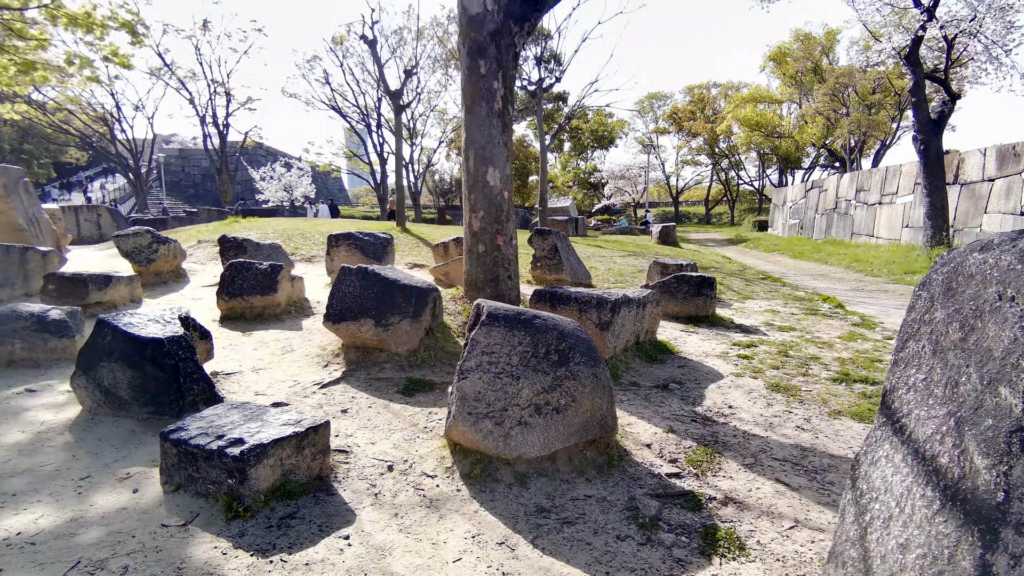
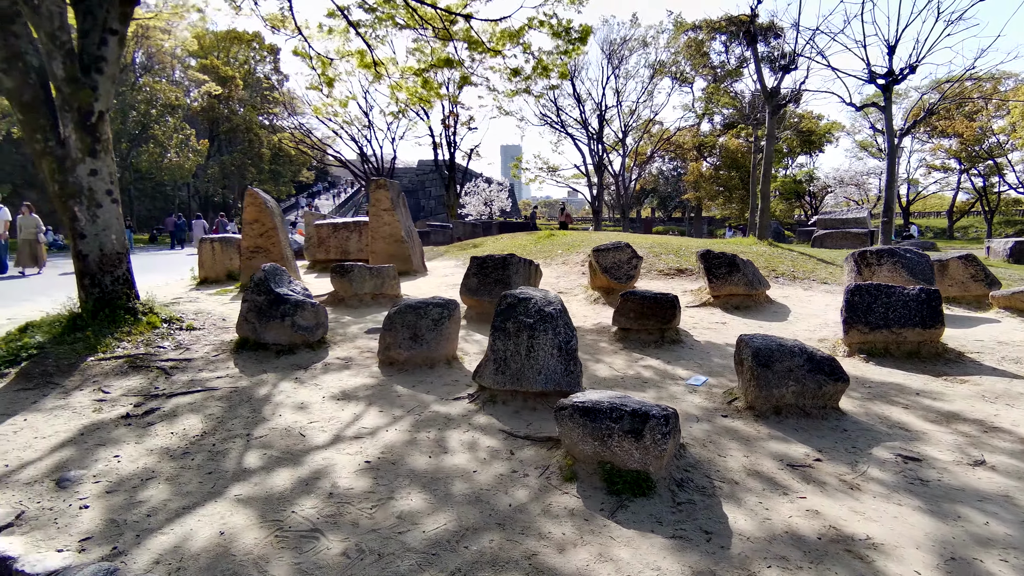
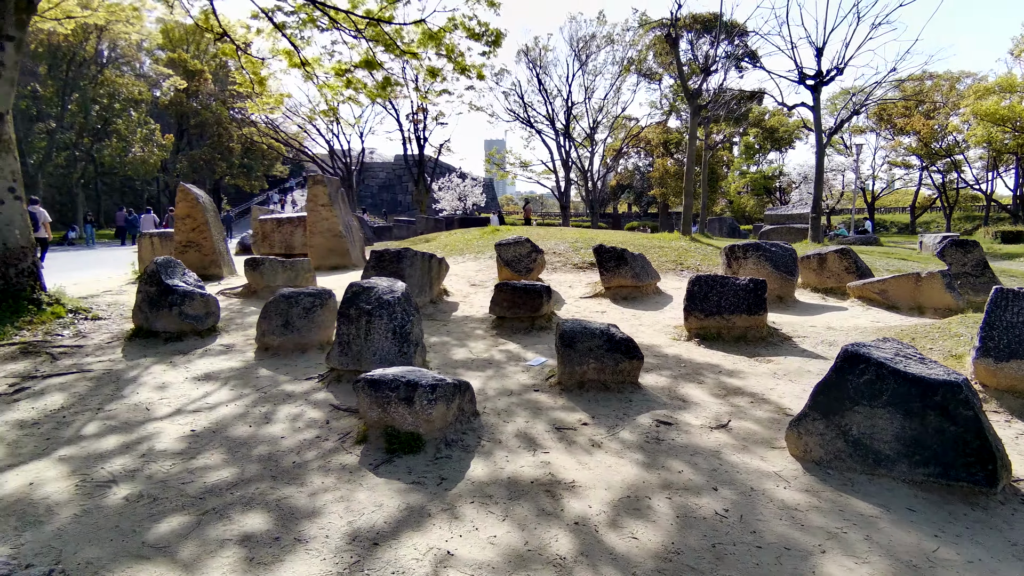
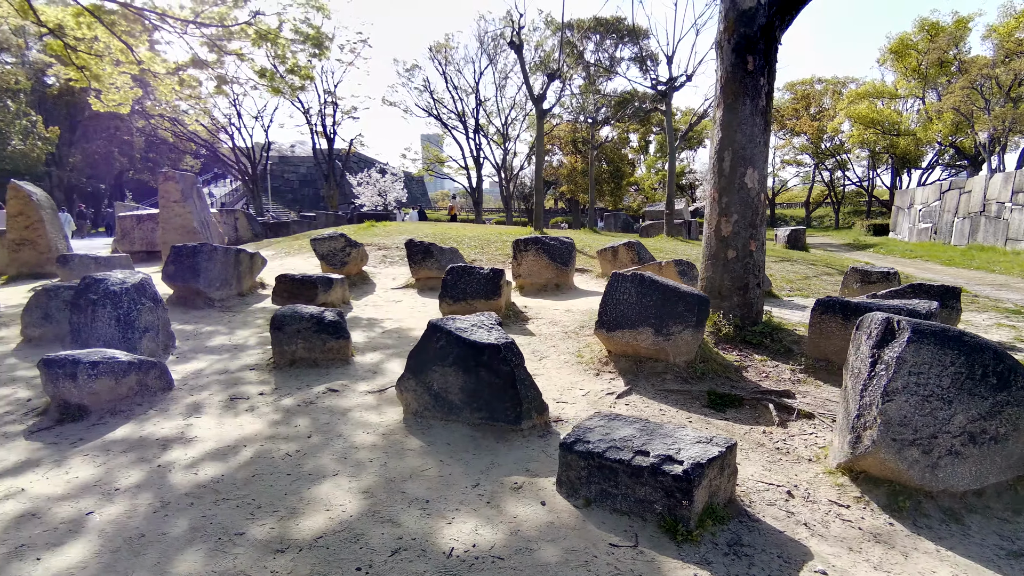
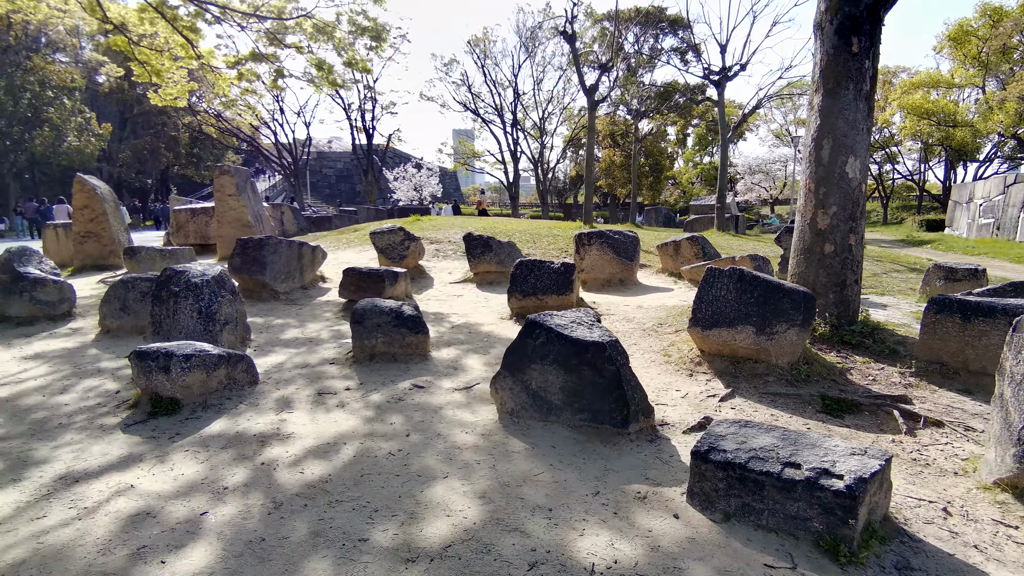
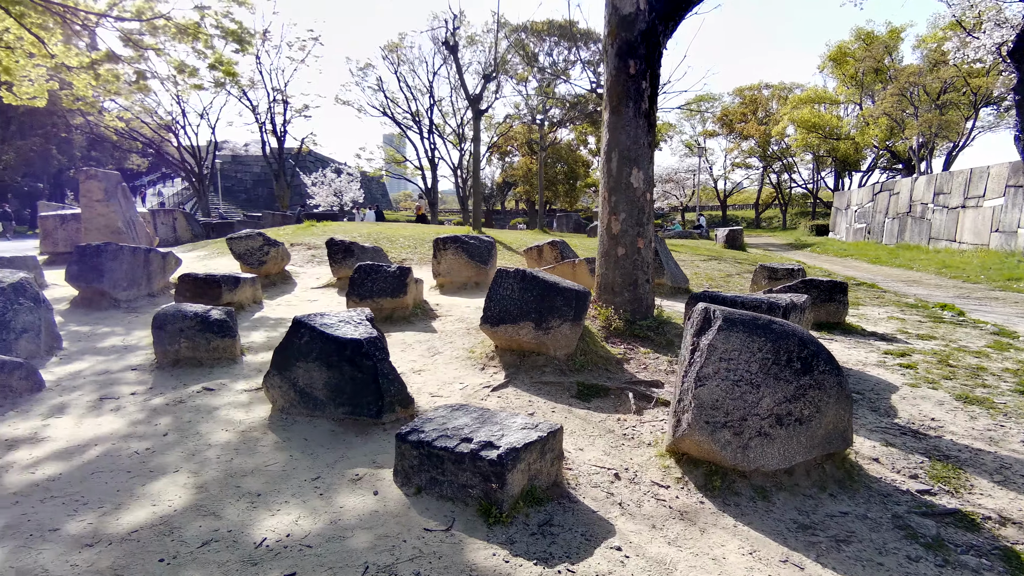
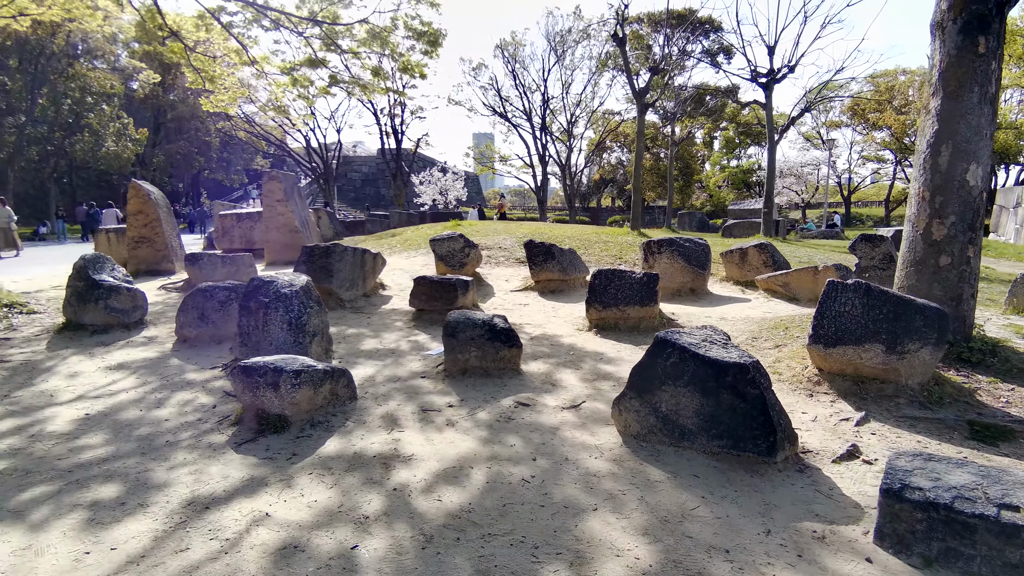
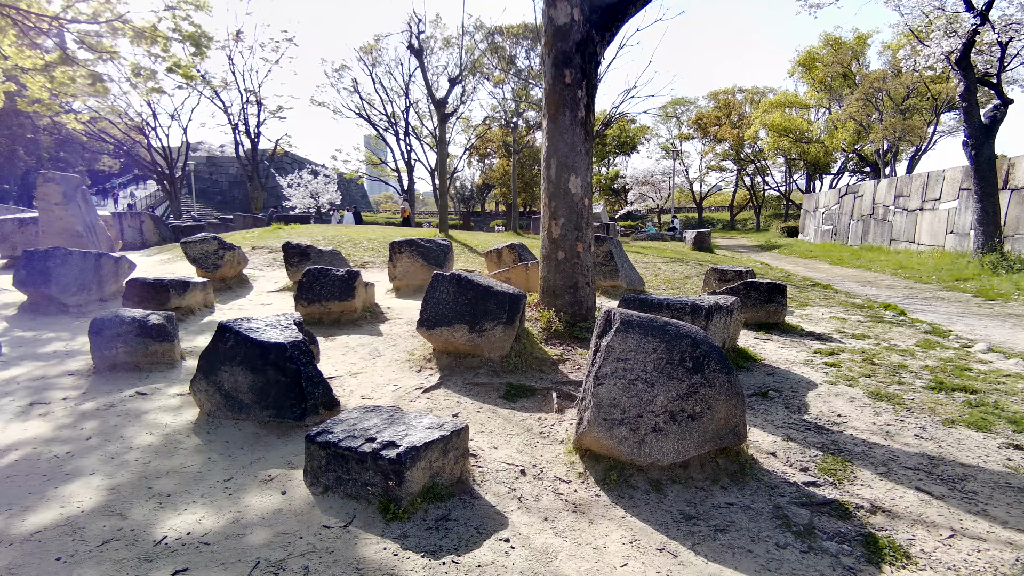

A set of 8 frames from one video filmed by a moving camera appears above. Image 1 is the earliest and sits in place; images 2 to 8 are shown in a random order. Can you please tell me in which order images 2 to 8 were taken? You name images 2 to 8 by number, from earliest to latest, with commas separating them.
8, 6, 4, 5, 7, 3, 2
